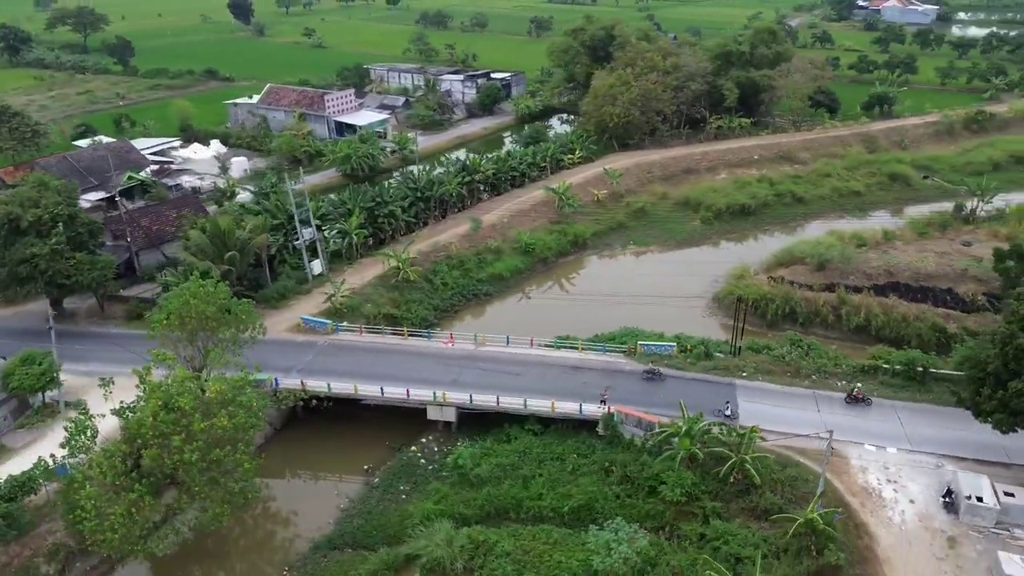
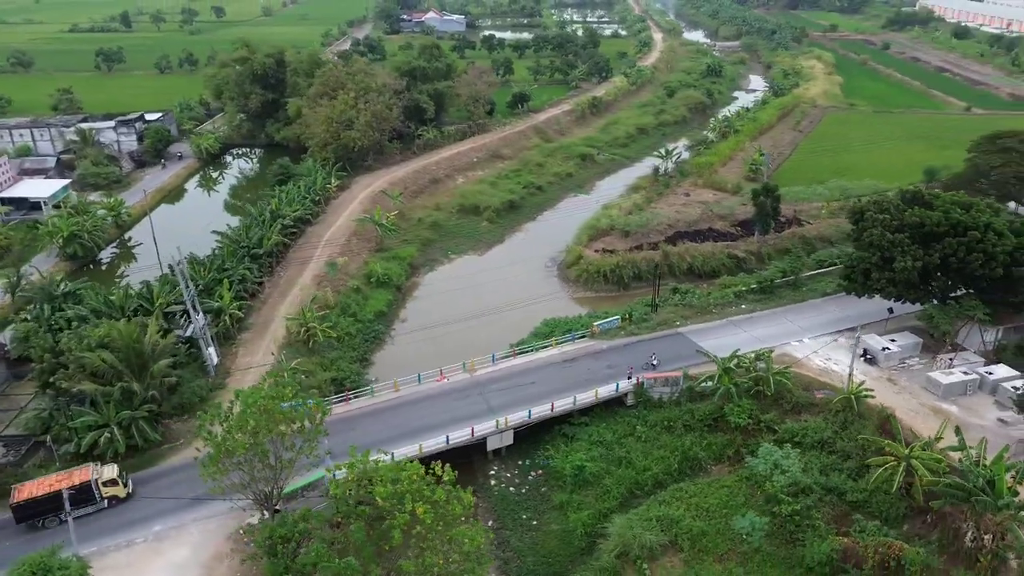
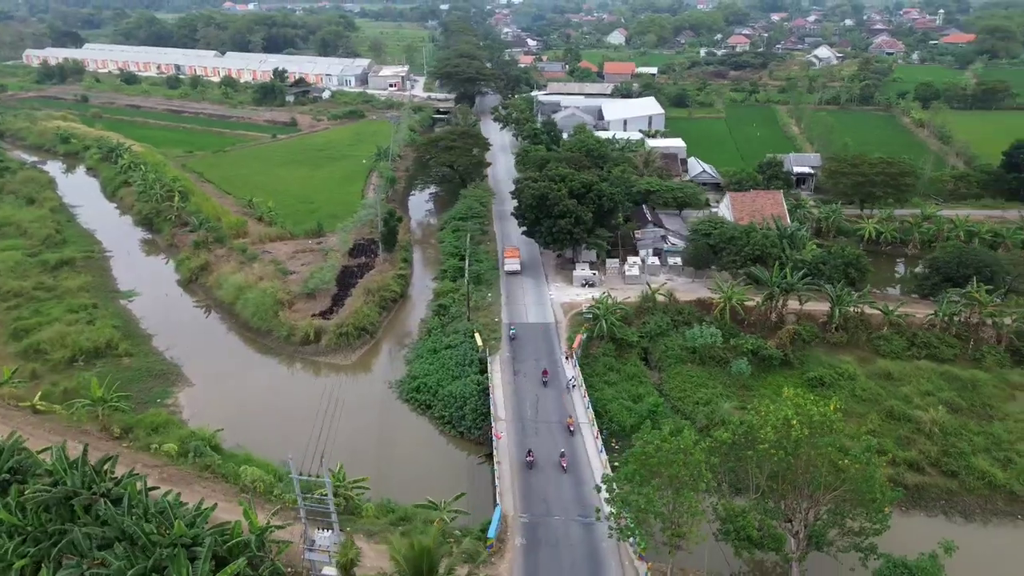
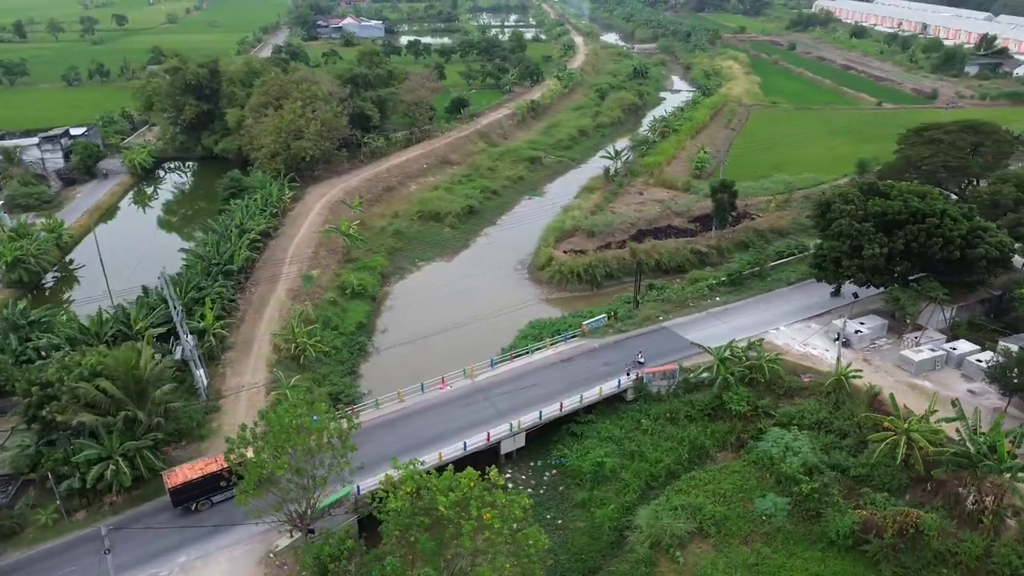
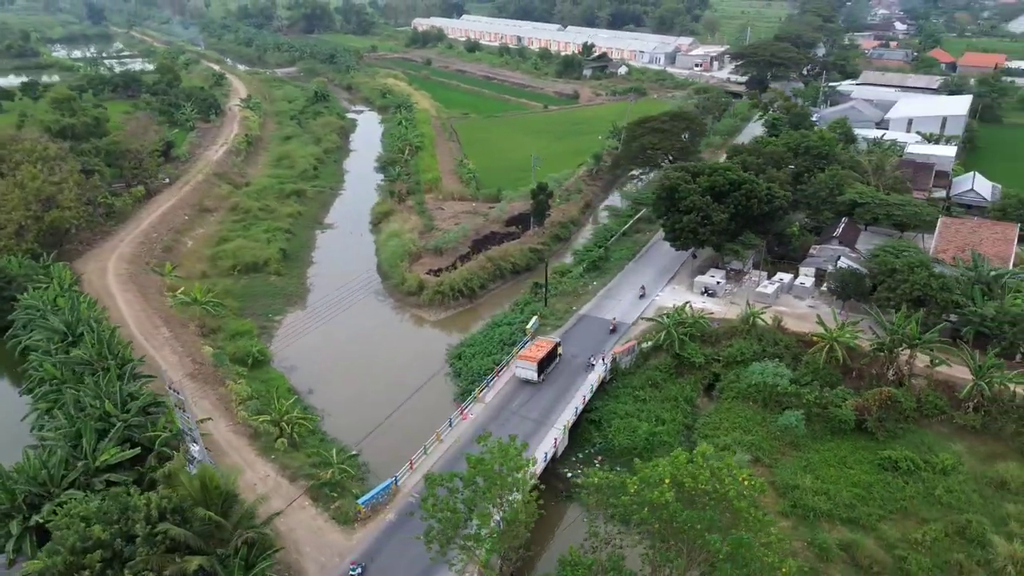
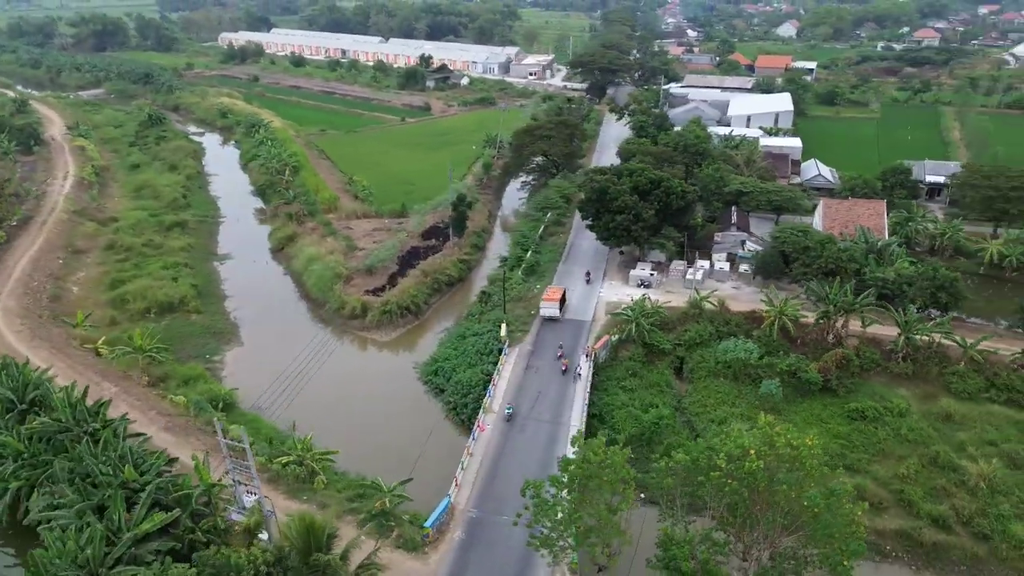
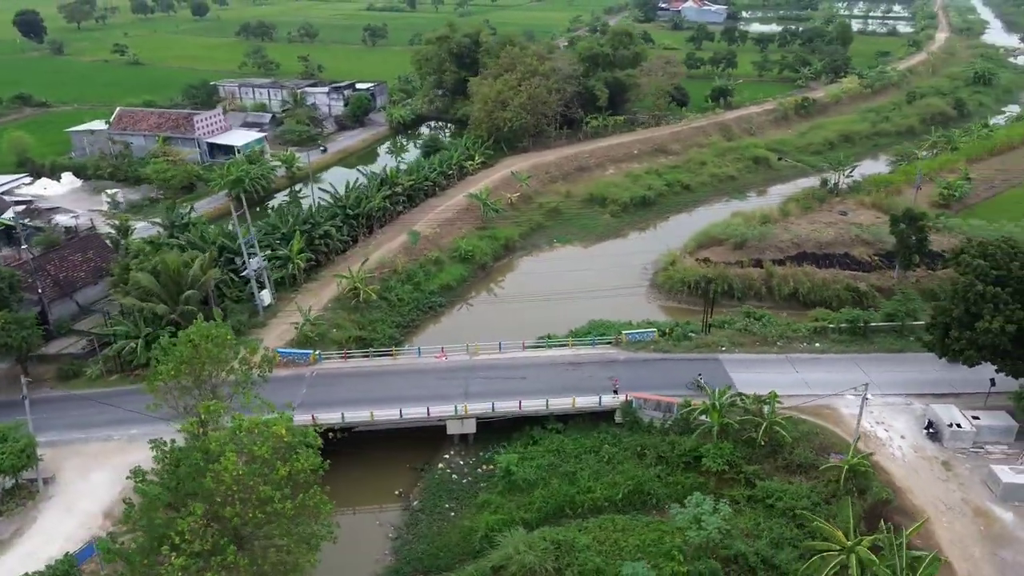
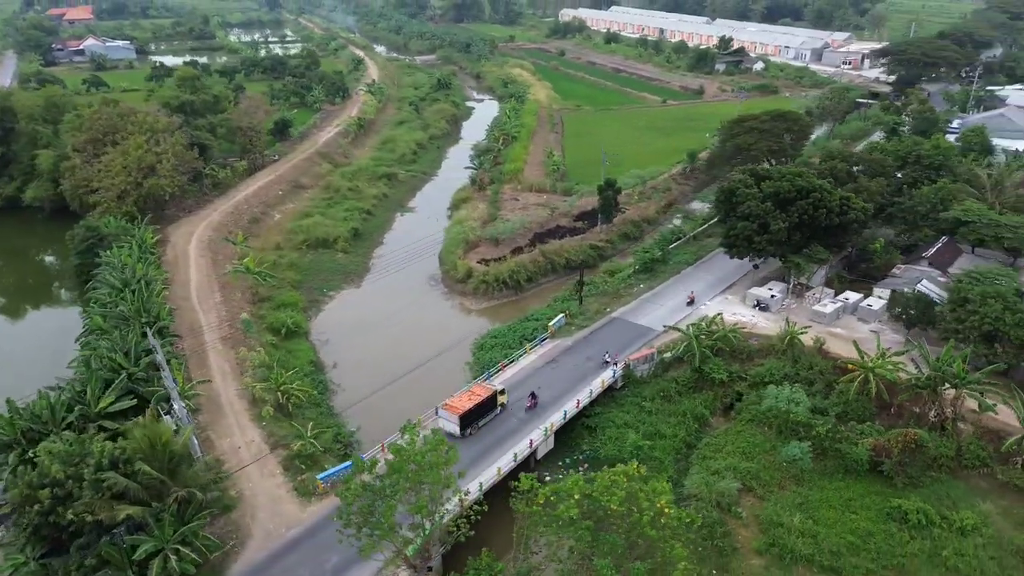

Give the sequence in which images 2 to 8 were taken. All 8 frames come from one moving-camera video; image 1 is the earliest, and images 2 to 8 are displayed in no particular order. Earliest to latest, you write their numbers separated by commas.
7, 2, 4, 8, 5, 6, 3
